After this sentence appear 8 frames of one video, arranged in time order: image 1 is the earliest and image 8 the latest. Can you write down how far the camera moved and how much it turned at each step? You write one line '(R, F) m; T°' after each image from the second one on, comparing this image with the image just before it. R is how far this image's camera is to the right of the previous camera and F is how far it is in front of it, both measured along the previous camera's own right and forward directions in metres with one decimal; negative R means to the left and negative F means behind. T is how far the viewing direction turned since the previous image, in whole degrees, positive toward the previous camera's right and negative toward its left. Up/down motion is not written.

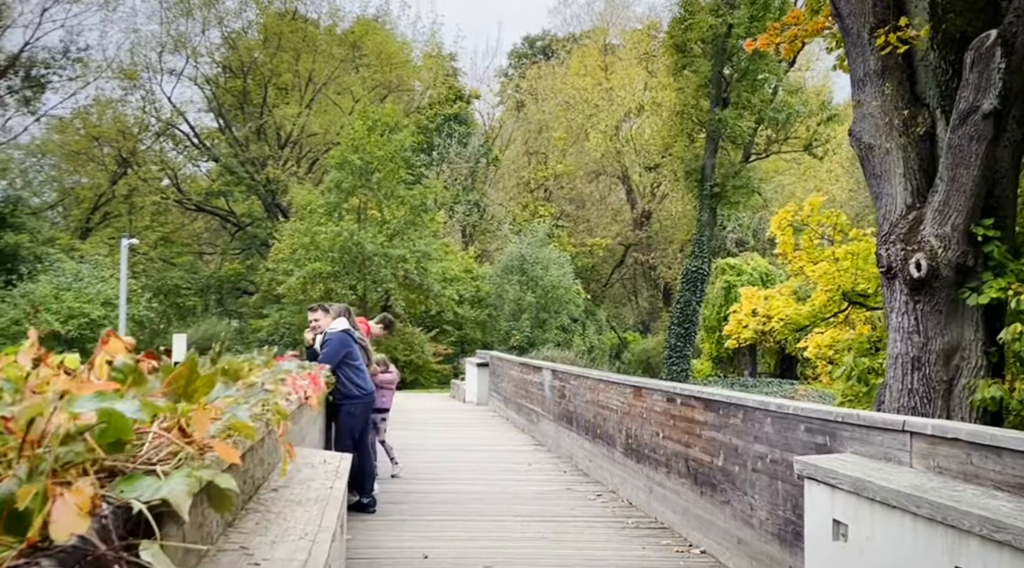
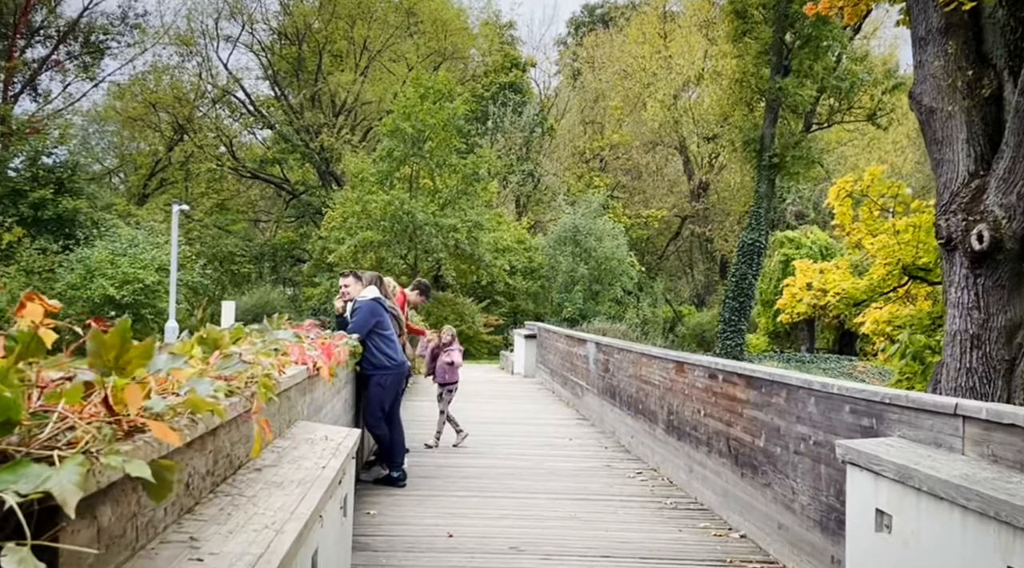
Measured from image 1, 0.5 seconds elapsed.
(+0.1, +0.2) m; -3°
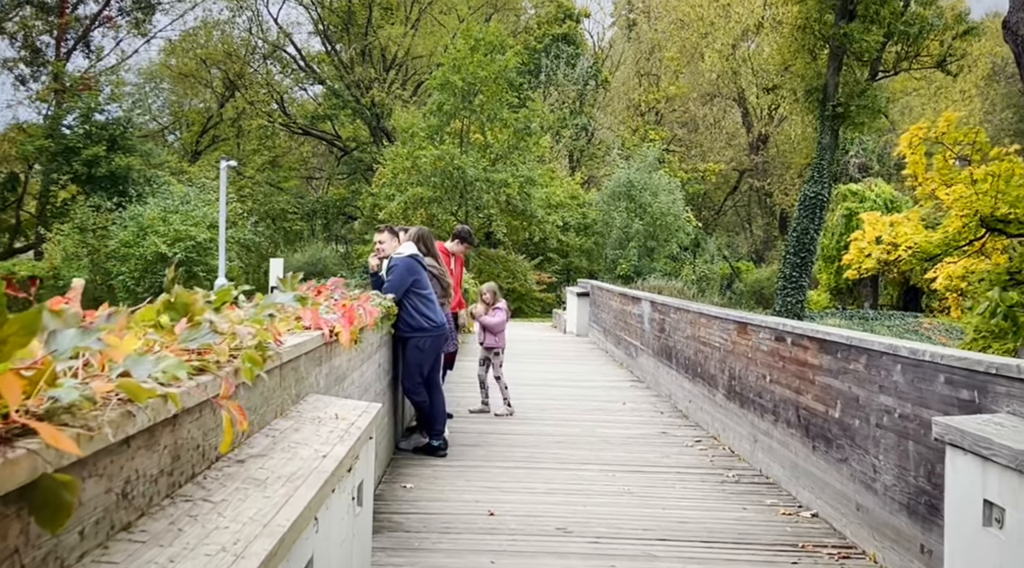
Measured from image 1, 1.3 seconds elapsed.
(0.0, +0.4) m; -3°
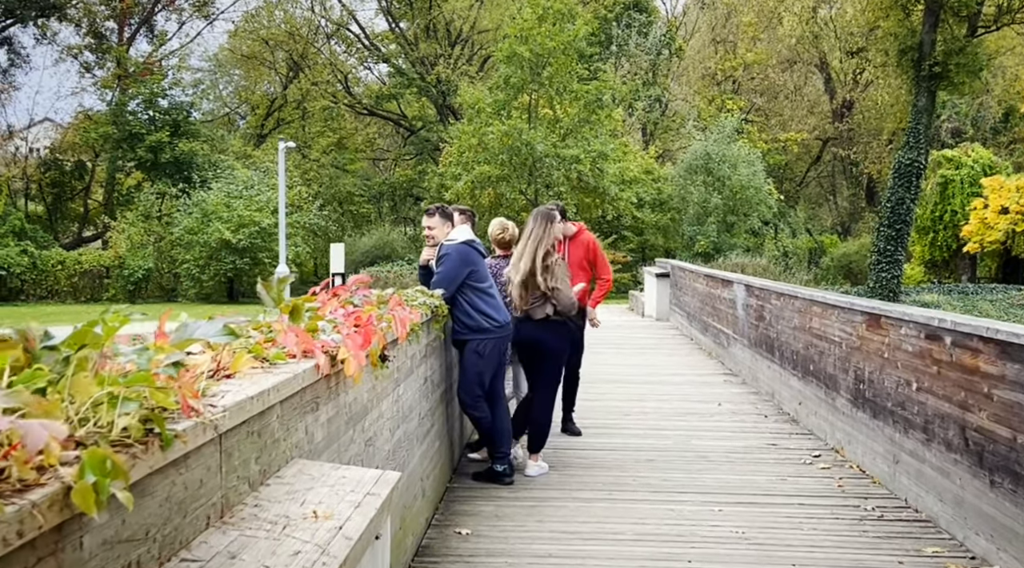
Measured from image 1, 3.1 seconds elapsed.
(0.0, +1.0) m; -4°
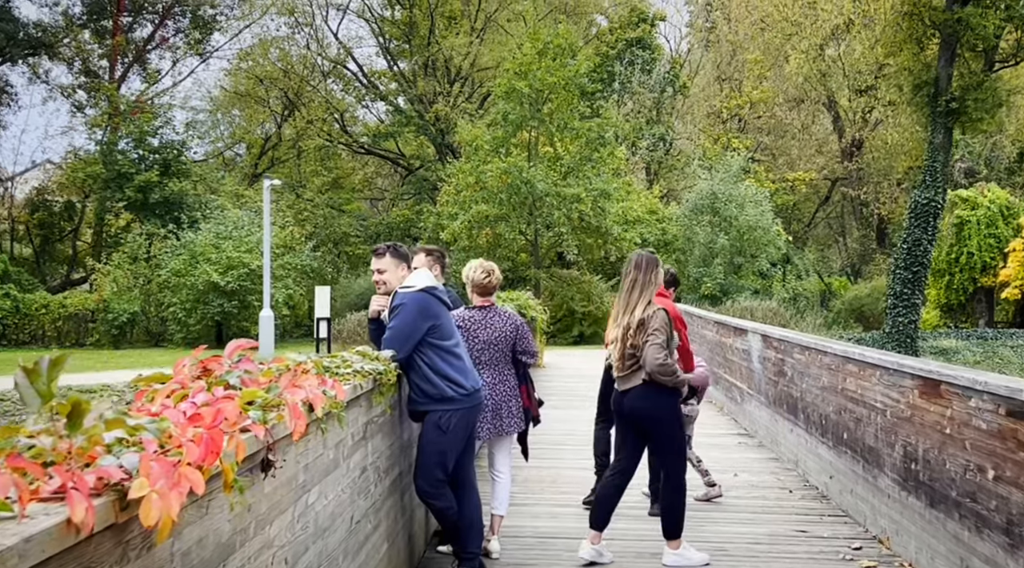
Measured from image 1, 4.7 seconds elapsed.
(+0.1, +0.8) m; 0°
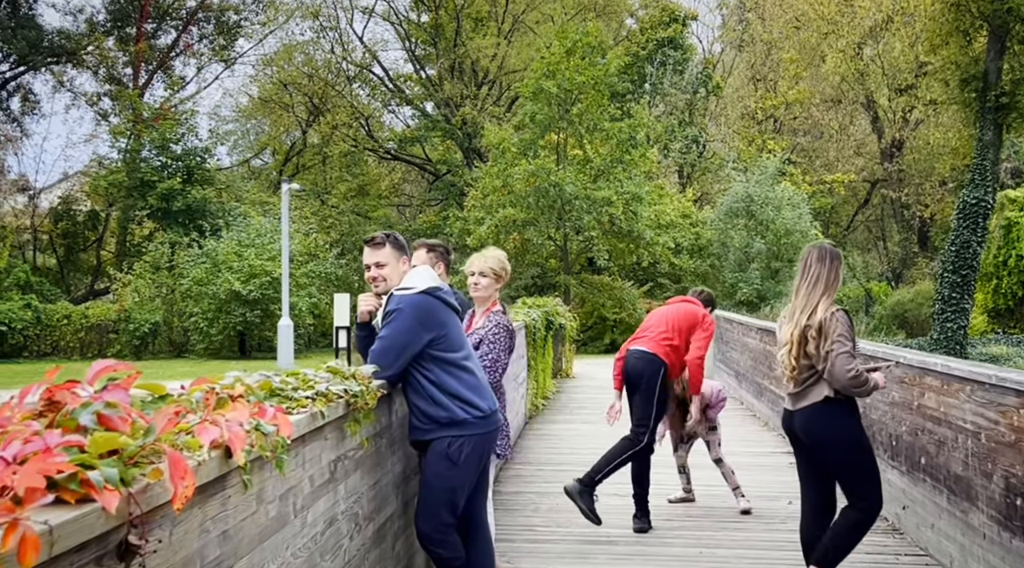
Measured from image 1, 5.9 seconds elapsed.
(0.0, +0.7) m; -2°
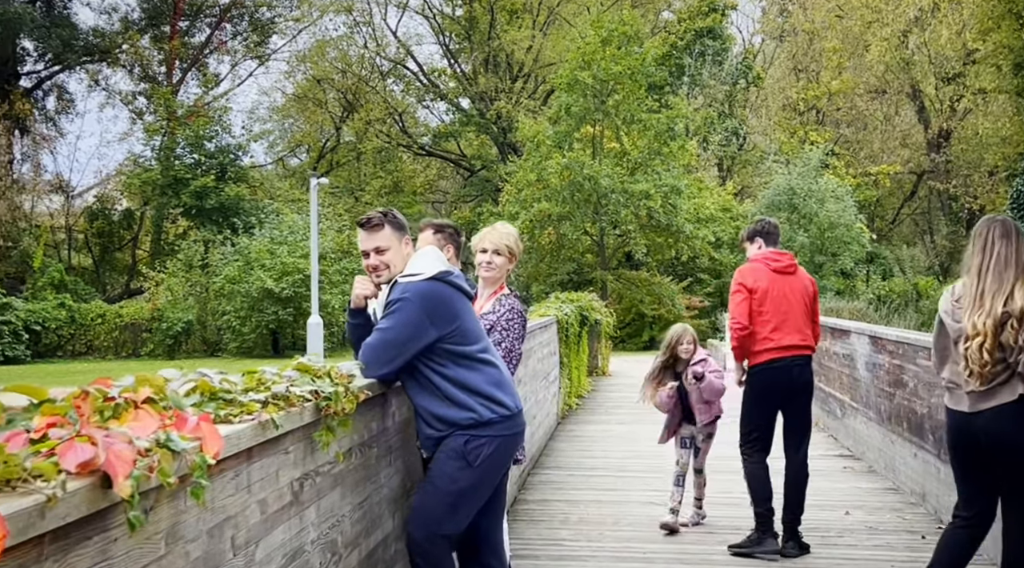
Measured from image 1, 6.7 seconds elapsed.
(+0.1, +0.4) m; -2°
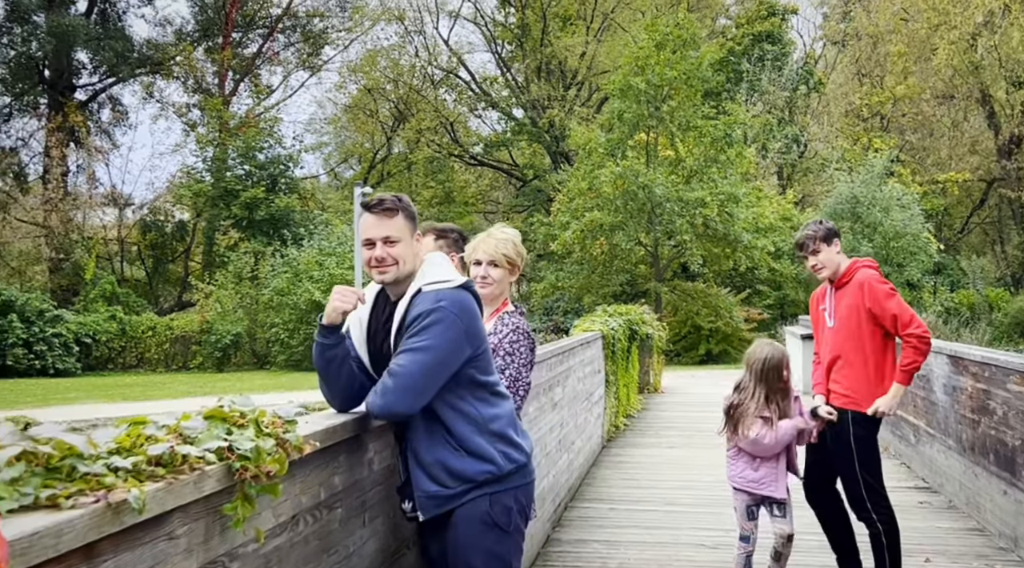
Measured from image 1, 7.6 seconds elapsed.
(+0.1, +0.5) m; -3°
